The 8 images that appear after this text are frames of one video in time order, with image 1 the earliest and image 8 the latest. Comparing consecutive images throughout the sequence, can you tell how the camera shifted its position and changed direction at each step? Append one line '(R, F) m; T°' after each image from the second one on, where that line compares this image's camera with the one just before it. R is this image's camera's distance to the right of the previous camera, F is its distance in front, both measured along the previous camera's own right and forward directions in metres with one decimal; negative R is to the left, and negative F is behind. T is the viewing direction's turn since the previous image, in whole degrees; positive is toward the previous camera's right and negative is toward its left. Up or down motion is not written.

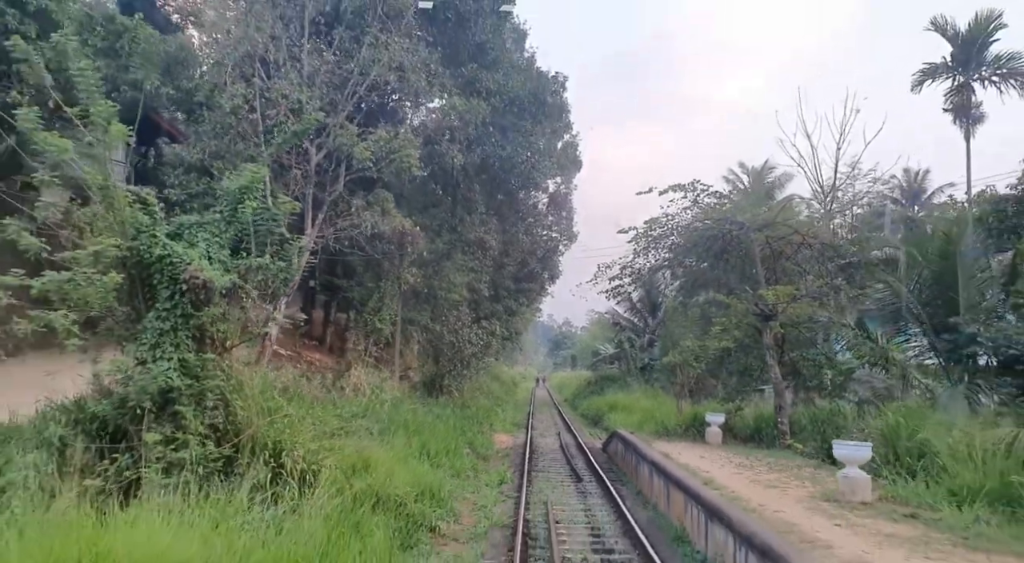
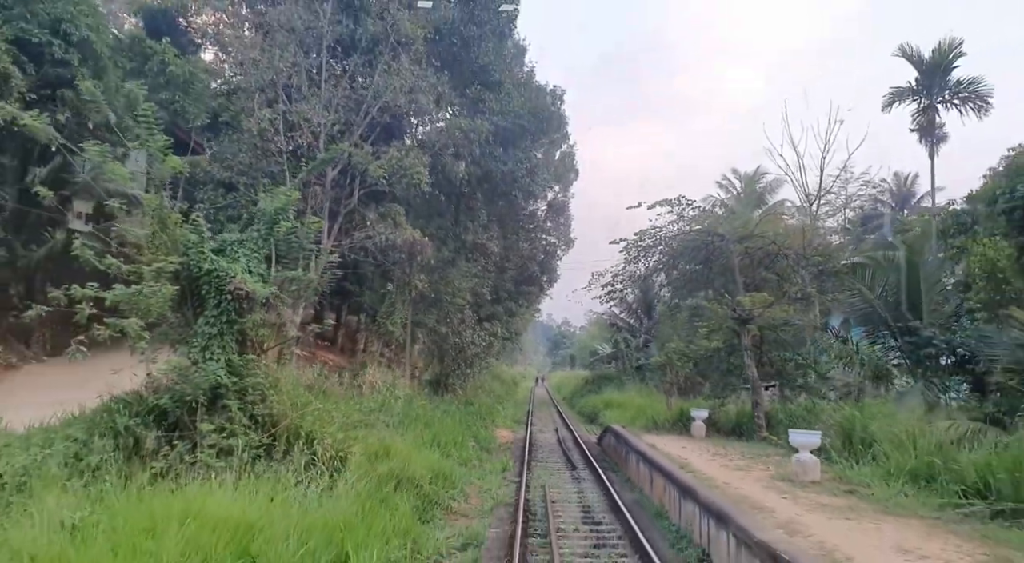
(0.0, -1.2) m; 0°
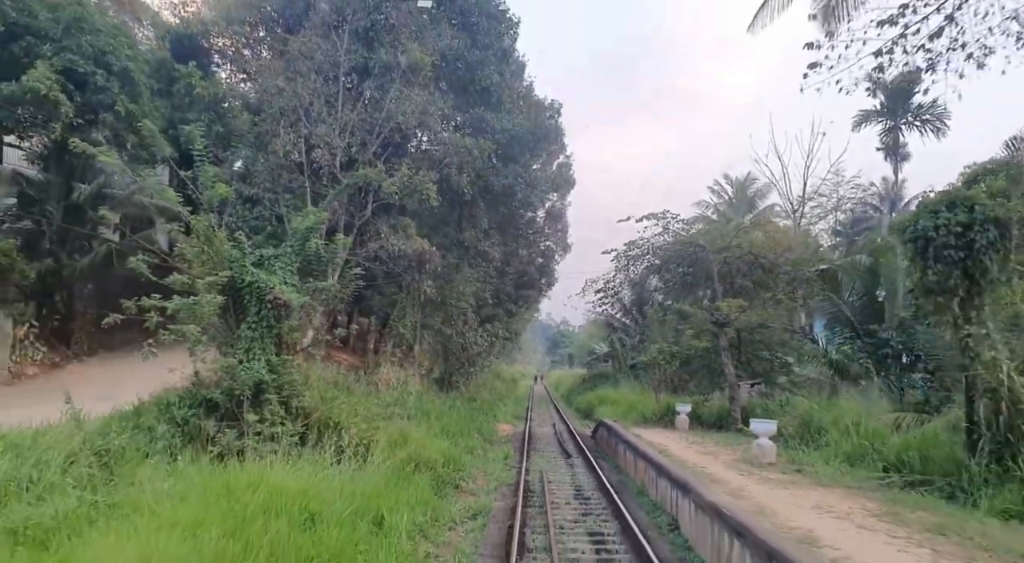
(0.0, -1.4) m; 0°
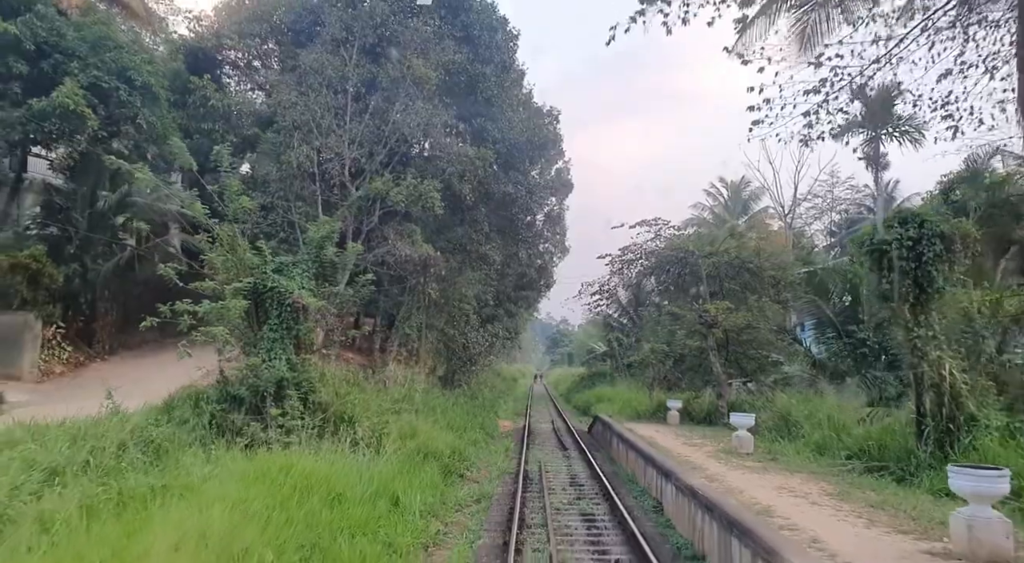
(0.0, -0.9) m; 0°
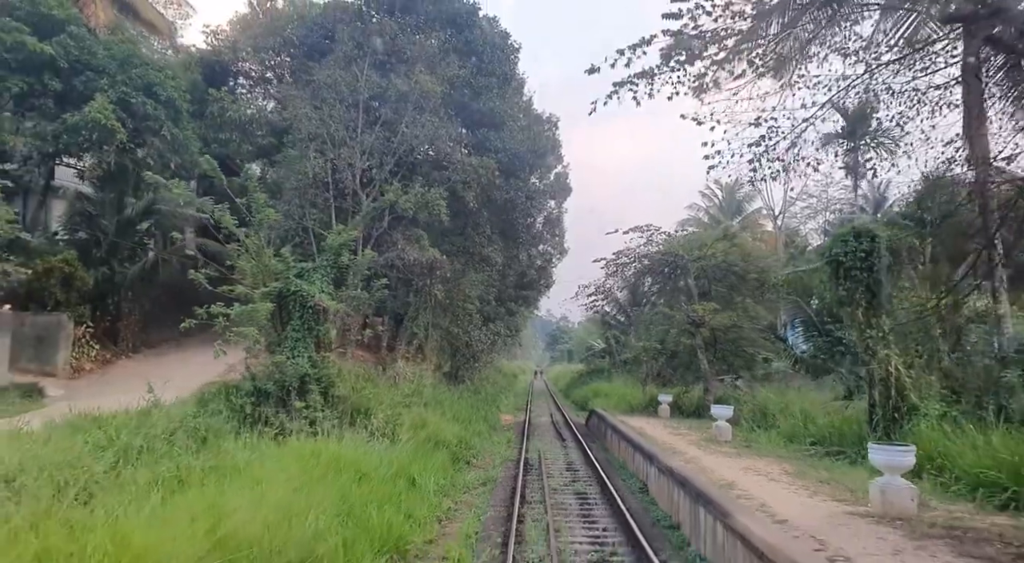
(0.0, -1.1) m; 0°
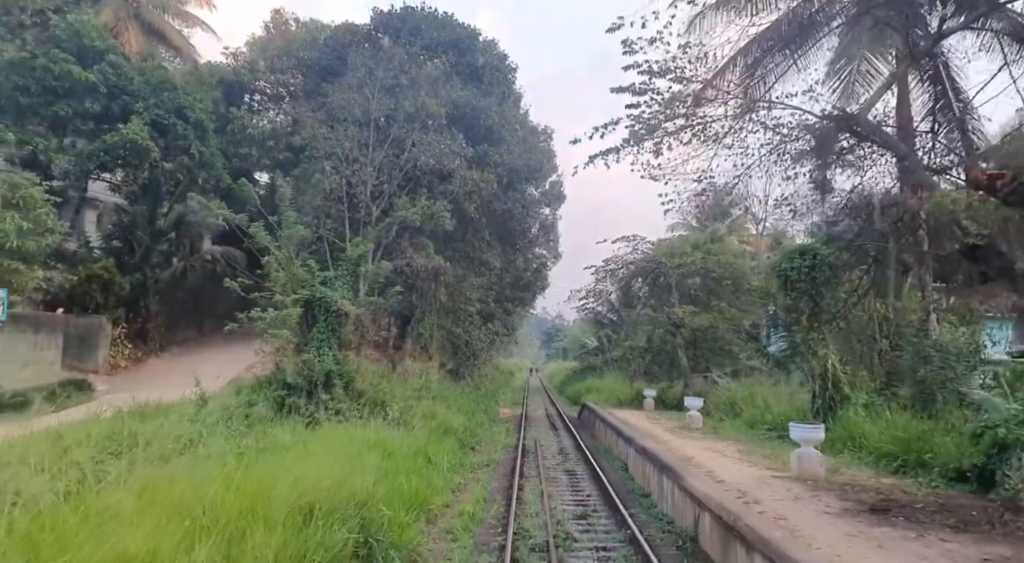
(-0.1, -1.7) m; 0°
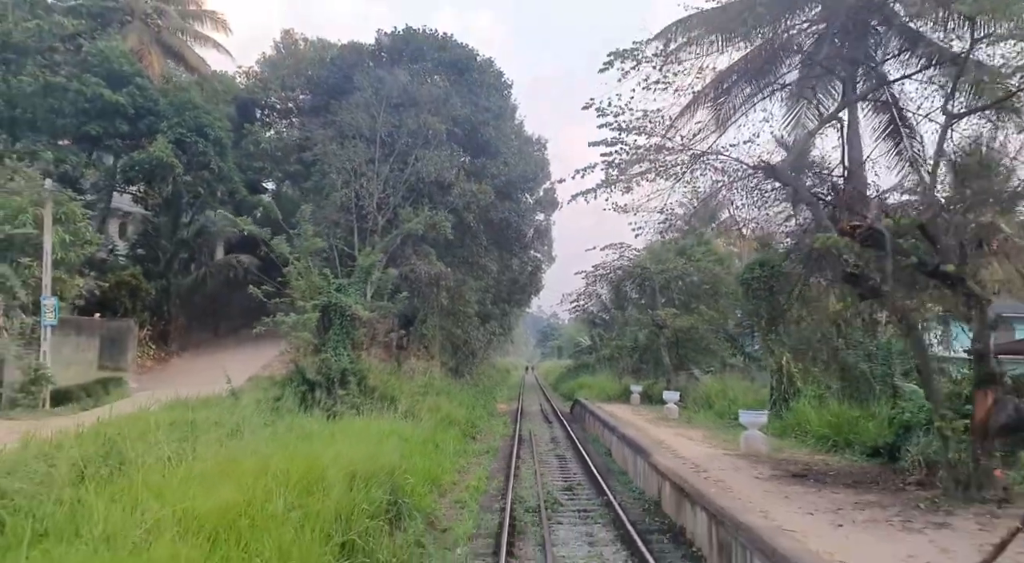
(0.0, -1.6) m; 0°
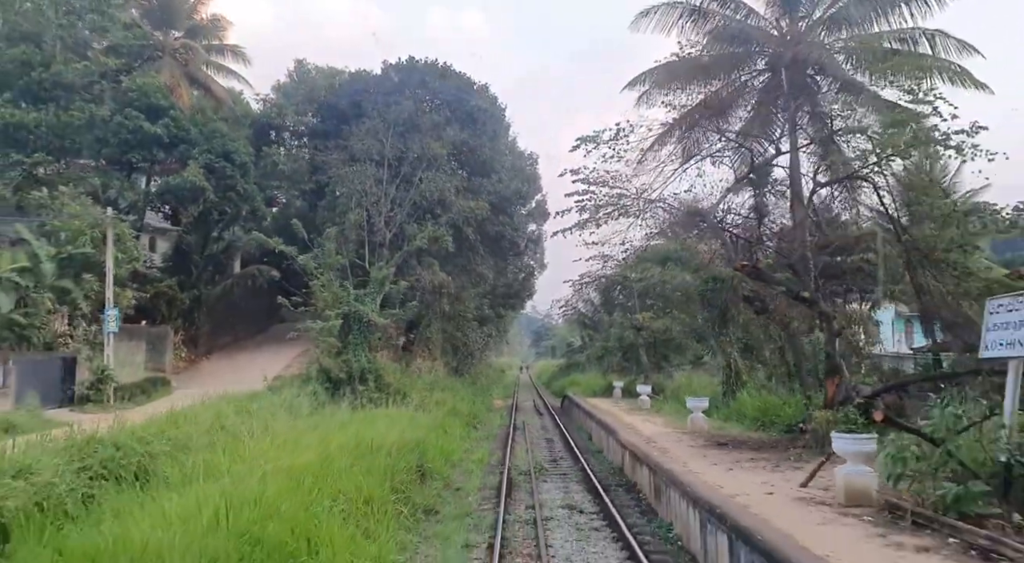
(0.0, -2.4) m; 0°
